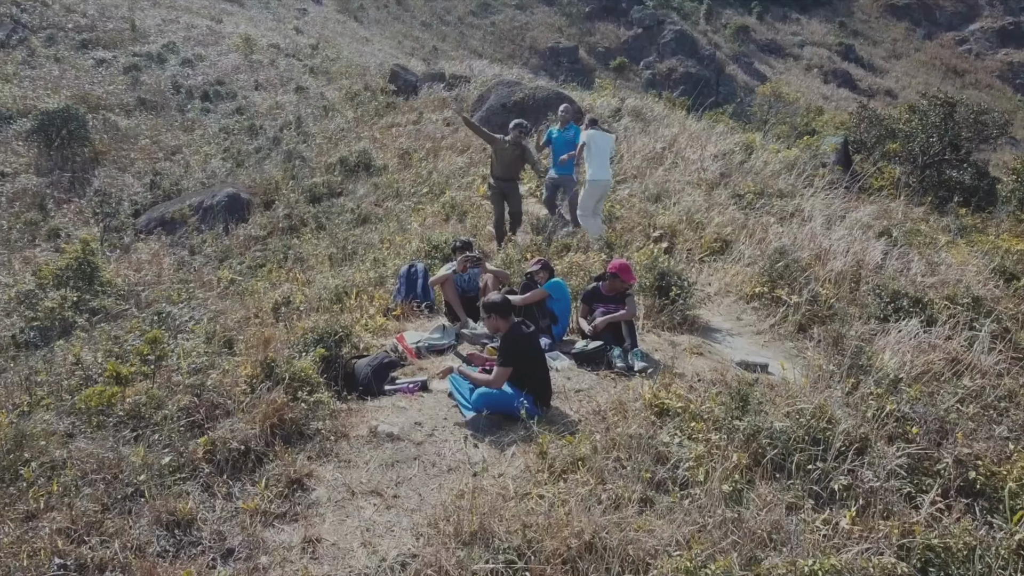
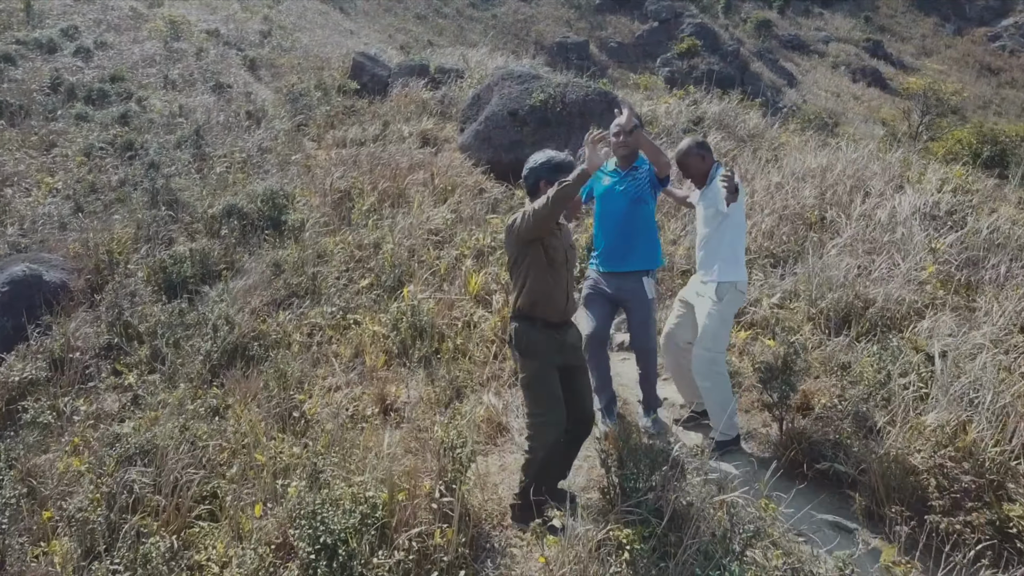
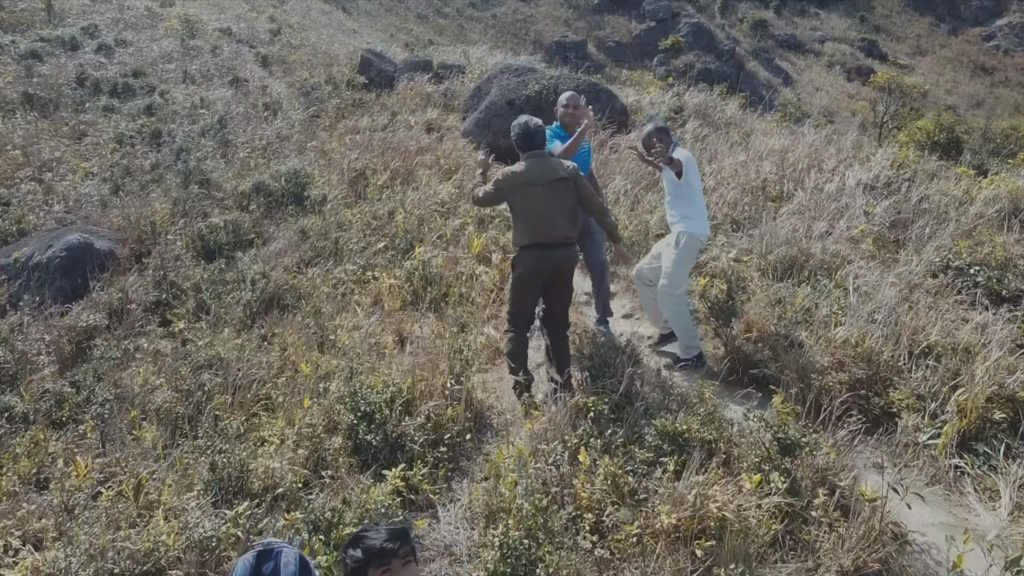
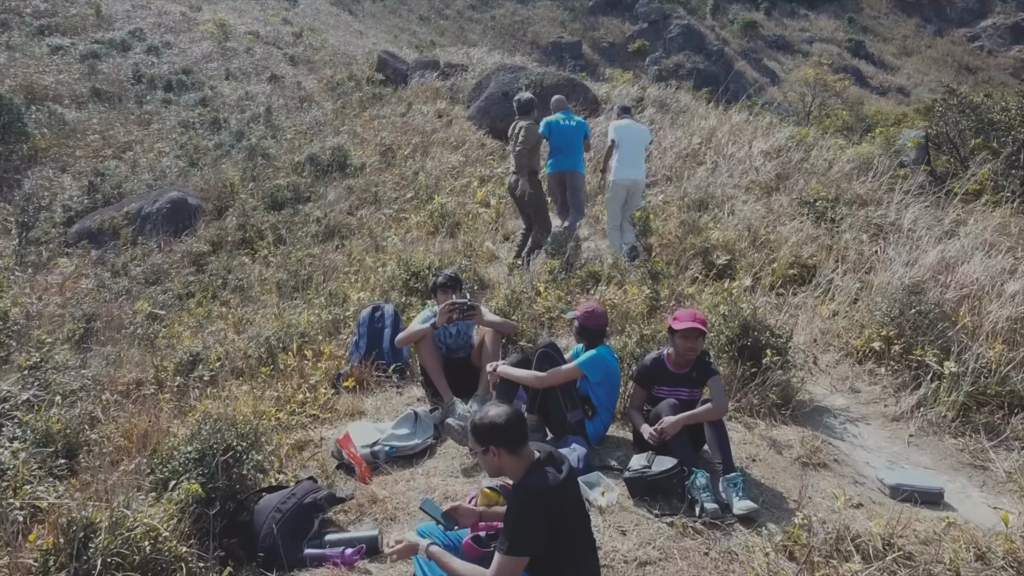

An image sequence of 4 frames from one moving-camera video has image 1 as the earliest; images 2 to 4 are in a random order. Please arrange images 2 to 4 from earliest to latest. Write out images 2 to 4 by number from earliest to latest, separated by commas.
4, 3, 2
